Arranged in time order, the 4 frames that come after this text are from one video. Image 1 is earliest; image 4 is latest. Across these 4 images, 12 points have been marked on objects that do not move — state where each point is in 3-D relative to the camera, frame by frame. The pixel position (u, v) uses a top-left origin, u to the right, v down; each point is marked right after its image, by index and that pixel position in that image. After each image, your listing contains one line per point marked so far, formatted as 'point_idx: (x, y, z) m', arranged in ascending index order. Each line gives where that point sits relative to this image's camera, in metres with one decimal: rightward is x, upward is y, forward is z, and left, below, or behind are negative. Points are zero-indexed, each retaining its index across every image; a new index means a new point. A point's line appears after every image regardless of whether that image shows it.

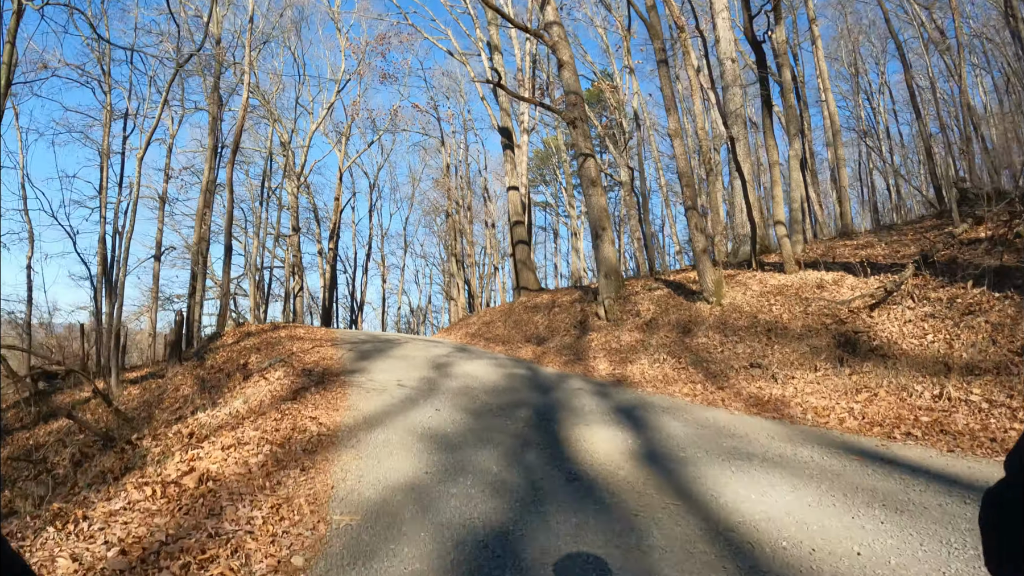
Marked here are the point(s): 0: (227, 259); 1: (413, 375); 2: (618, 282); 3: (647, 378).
0: (-6.4, +0.6, +13.4) m
1: (-1.3, -1.2, +8.0) m
2: (+2.6, +0.1, +14.3) m
3: (+2.3, -1.5, +10.1) m
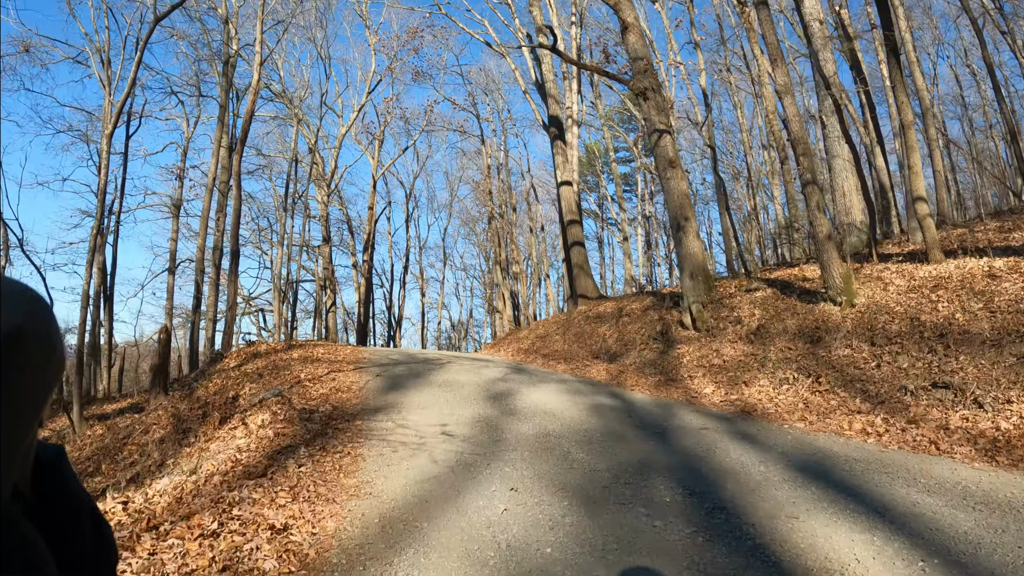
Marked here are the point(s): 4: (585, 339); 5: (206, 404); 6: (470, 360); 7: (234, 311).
0: (-5.2, +0.4, +11.3) m
1: (-0.4, -1.2, +5.5) m
2: (+3.8, +0.1, +11.6) m
3: (+3.3, -1.4, +7.3) m
4: (+1.6, -1.1, +13.3) m
5: (-3.6, -1.3, +7.0) m
6: (-0.8, -1.3, +11.0) m
7: (-5.1, -0.4, +10.9) m
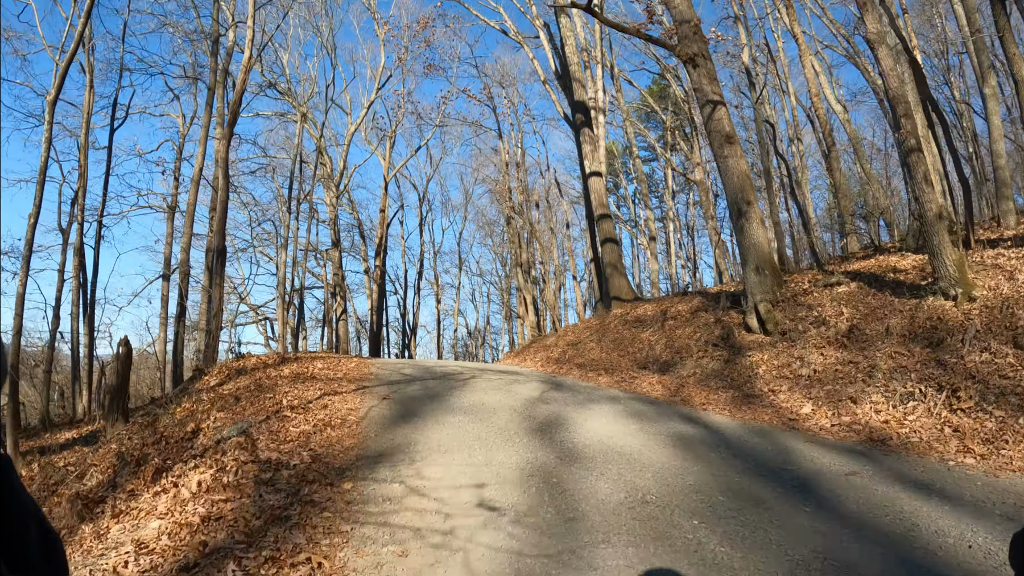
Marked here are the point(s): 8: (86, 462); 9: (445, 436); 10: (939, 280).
0: (-4.7, +0.3, +9.7) m
1: (0.0, -1.1, +3.8) m
2: (+4.3, +0.2, +9.8) m
3: (+3.8, -1.3, +5.5) m
4: (+2.2, -1.1, +11.5) m
5: (-3.1, -1.3, +5.3) m
6: (-0.2, -1.3, +9.3) m
7: (-4.6, -0.5, +9.3) m
8: (-3.9, -1.6, +5.5) m
9: (-0.6, -1.1, +4.6) m
10: (+5.7, +0.1, +8.0) m
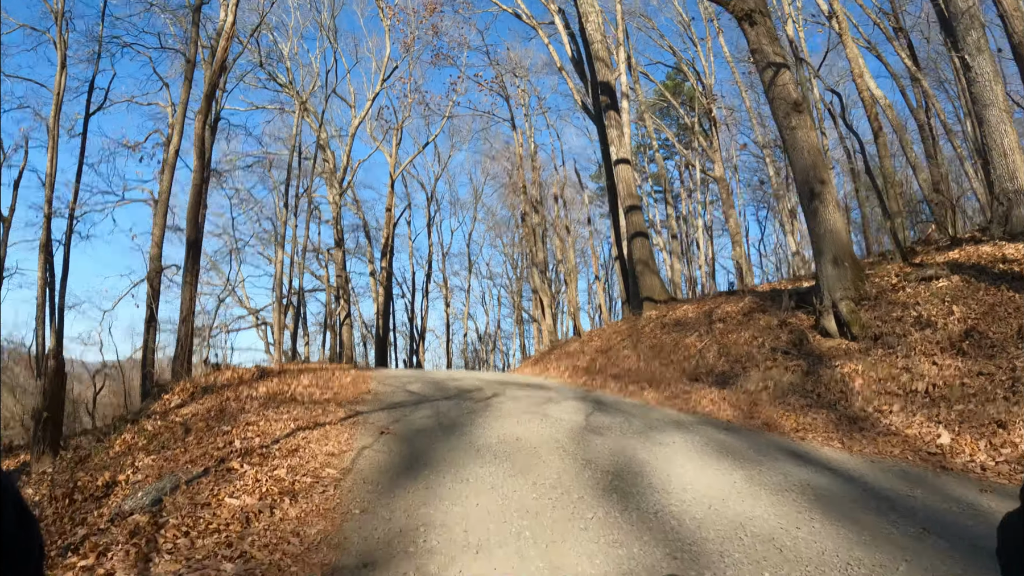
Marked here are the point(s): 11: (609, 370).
0: (-4.3, +0.3, +8.2) m
1: (+0.3, -1.0, +2.2) m
2: (+4.7, +0.2, +8.2) m
3: (+4.1, -1.2, +3.9) m
4: (+2.6, -1.1, +9.9) m
5: (-2.8, -1.3, +3.8) m
6: (+0.1, -1.3, +7.7) m
7: (-4.2, -0.5, +7.8) m
8: (-3.6, -1.6, +4.0) m
9: (-0.3, -1.0, +3.0) m
10: (+6.1, +0.2, +6.4) m
11: (+1.6, -1.4, +10.1) m
